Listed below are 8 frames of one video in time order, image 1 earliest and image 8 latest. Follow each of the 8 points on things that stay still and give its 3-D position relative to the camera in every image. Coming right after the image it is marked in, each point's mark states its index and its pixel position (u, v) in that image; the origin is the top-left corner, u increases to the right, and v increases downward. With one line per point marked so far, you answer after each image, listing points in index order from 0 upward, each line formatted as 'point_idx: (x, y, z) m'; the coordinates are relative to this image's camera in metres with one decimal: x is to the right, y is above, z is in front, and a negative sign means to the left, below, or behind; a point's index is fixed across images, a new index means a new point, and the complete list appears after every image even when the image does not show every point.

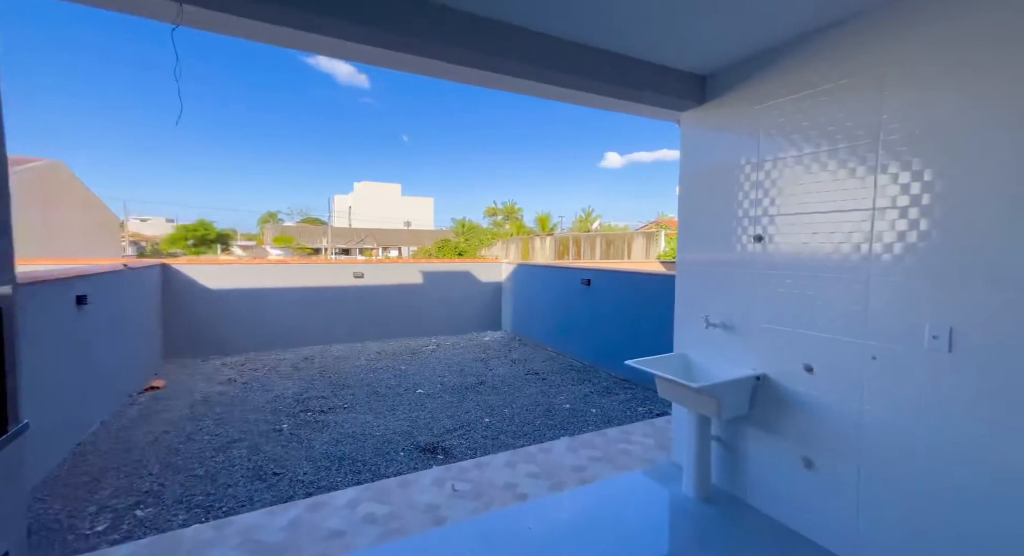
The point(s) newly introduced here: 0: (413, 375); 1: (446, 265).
0: (-1.1, -1.1, +4.9) m
1: (-1.1, +0.2, +7.3) m
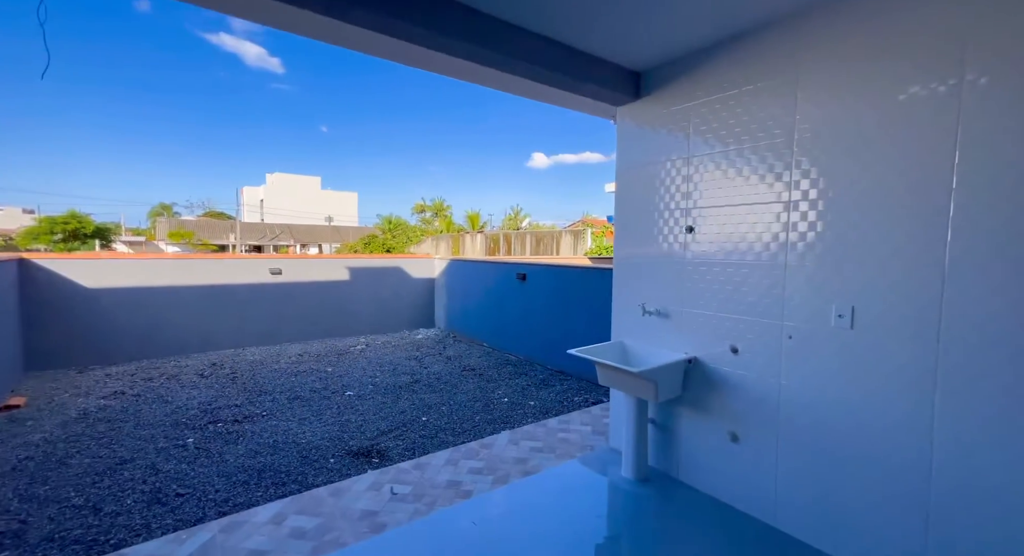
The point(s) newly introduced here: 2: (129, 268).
0: (-1.8, -1.0, +4.6) m
1: (-2.2, +0.3, +6.9) m
2: (-4.7, +0.1, +5.3) m
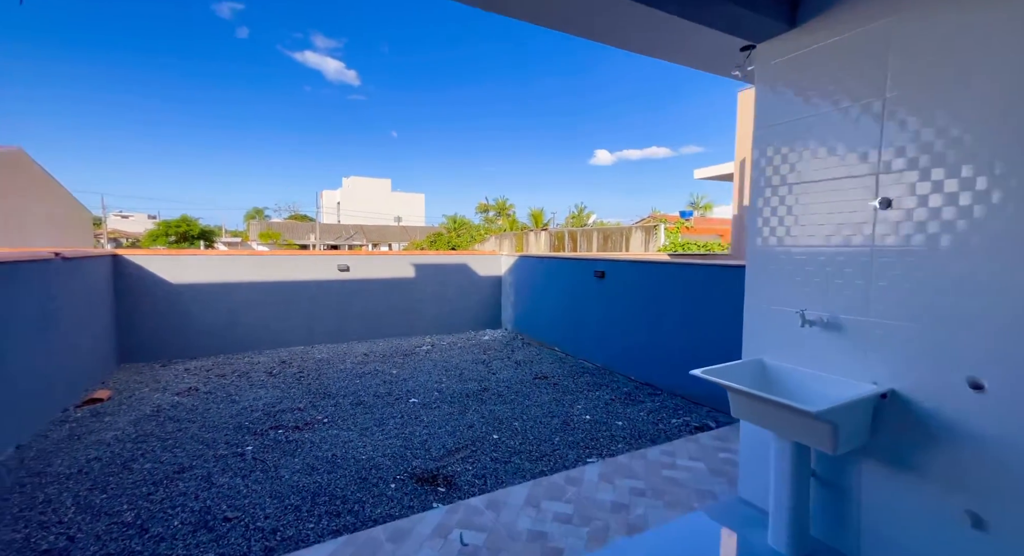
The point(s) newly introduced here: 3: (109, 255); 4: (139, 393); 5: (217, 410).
0: (-1.0, -1.0, +4.3) m
1: (-1.1, +0.3, +6.6) m
2: (-3.8, +0.2, +5.4) m
3: (-4.4, +0.3, +4.9) m
4: (-3.5, -1.1, +4.1) m
5: (-2.5, -1.1, +3.7) m
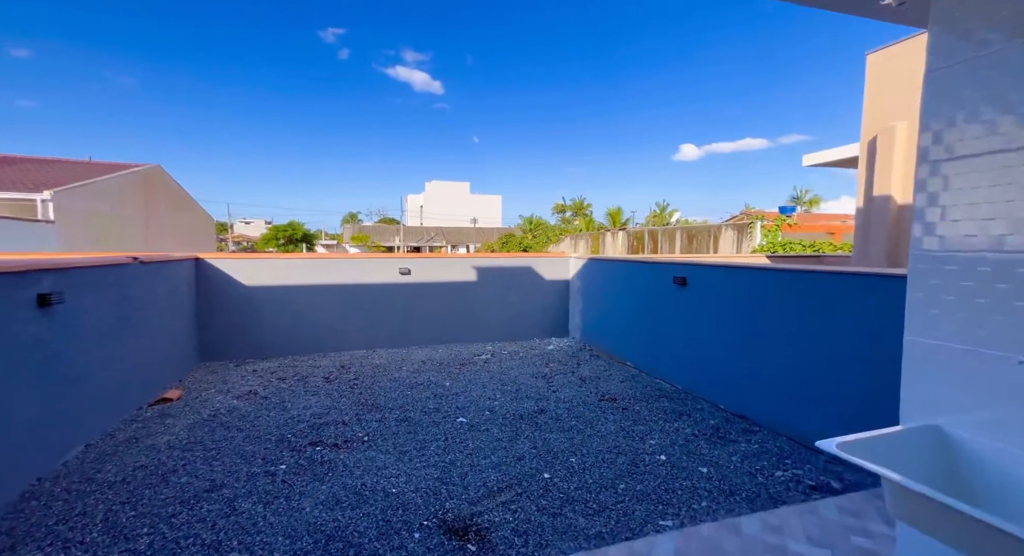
0: (-0.5, -1.1, +4.0) m
1: (-0.1, +0.3, +6.3) m
2: (-3.0, +0.1, +5.6) m
3: (-3.7, +0.2, +5.2) m
4: (-2.9, -1.1, +4.2) m
5: (-2.0, -1.1, +3.6) m
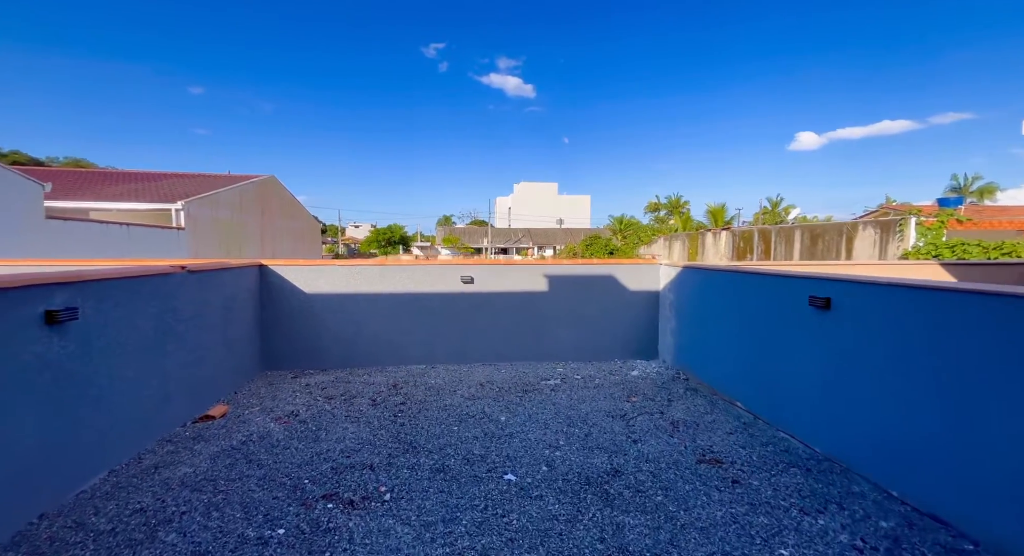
0: (0.0, -1.2, +3.2) m
1: (+0.8, +0.1, +5.4) m
2: (-2.1, +0.1, +5.3) m
3: (-2.9, +0.1, +5.0) m
4: (-2.4, -1.2, +3.9) m
5: (-1.6, -1.2, +3.1) m
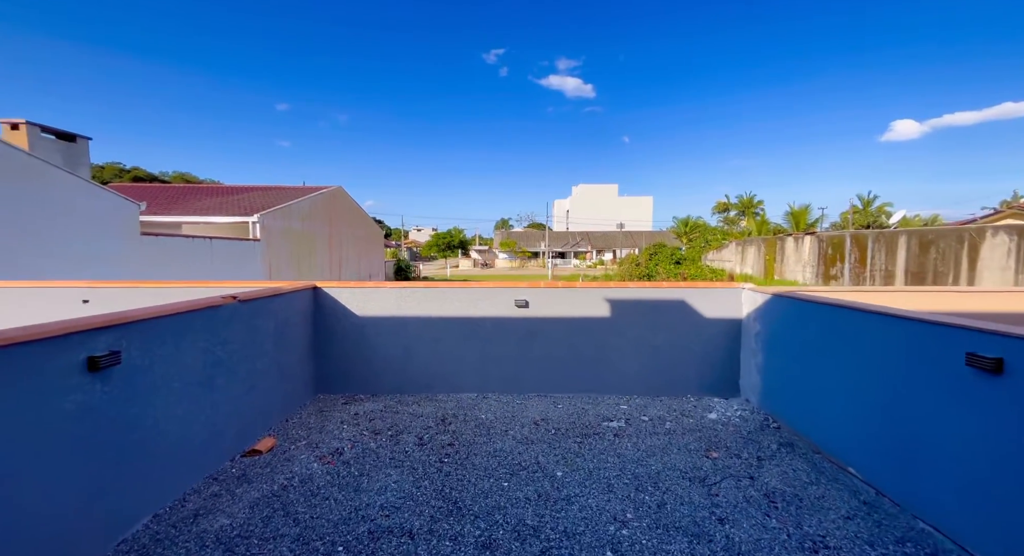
0: (+0.4, -1.4, +2.8) m
1: (+1.5, -0.1, +4.8) m
2: (-1.5, -0.2, +5.1) m
3: (-2.3, -0.1, +5.0) m
4: (-1.9, -1.5, +3.8) m
5: (-1.2, -1.5, +2.9) m
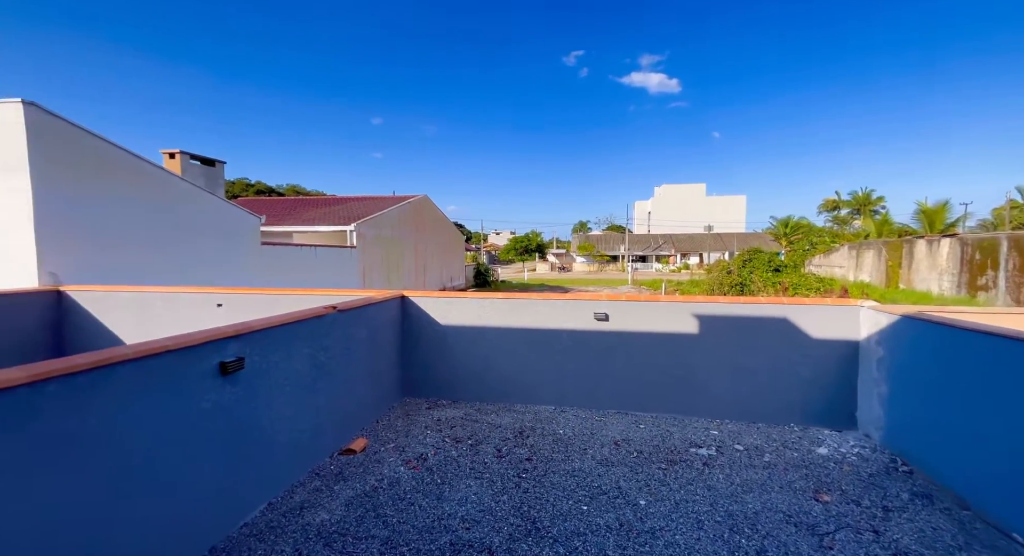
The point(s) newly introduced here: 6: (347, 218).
0: (+0.9, -1.5, +2.6) m
1: (+2.3, -0.3, +4.4) m
2: (-0.5, -0.3, +5.2) m
3: (-1.4, -0.2, +5.2) m
4: (-1.2, -1.6, +4.0) m
5: (-0.6, -1.6, +3.0) m
6: (-6.0, +2.2, +15.9) m
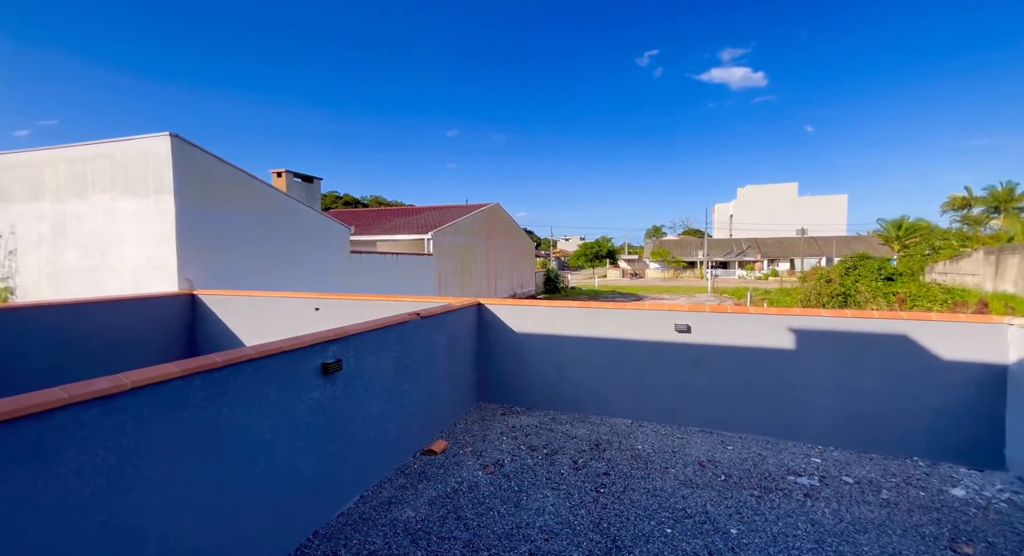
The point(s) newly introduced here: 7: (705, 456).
0: (+1.3, -1.6, +2.4) m
1: (+3.1, -0.4, +4.0) m
2: (+0.4, -0.4, +5.2) m
3: (-0.5, -0.3, +5.3) m
4: (-0.5, -1.6, +4.1) m
5: (-0.1, -1.7, +3.0) m
6: (-3.3, +1.9, +16.6) m
7: (+1.7, -1.6, +3.9) m
